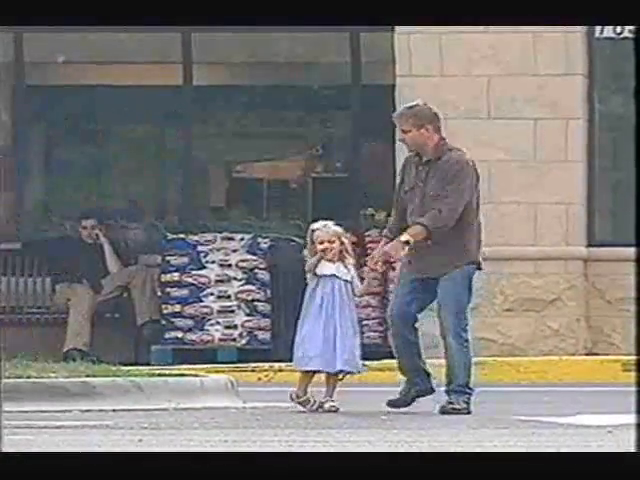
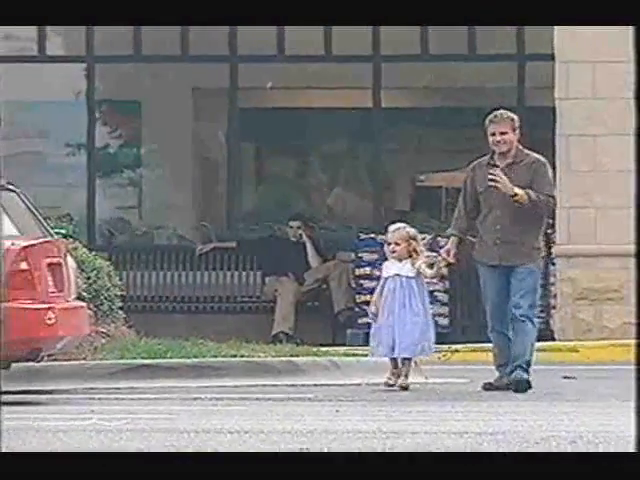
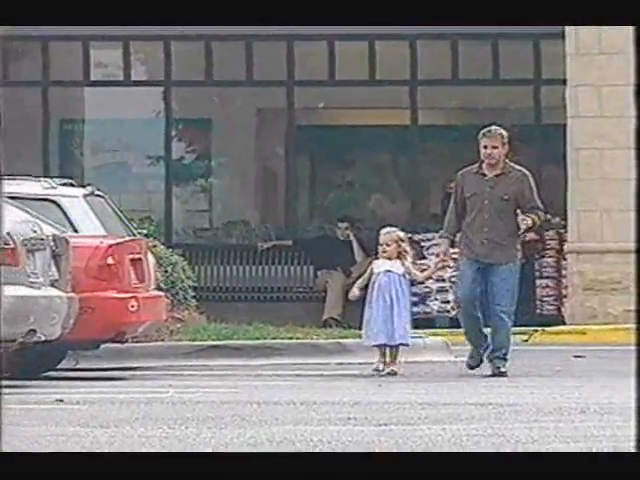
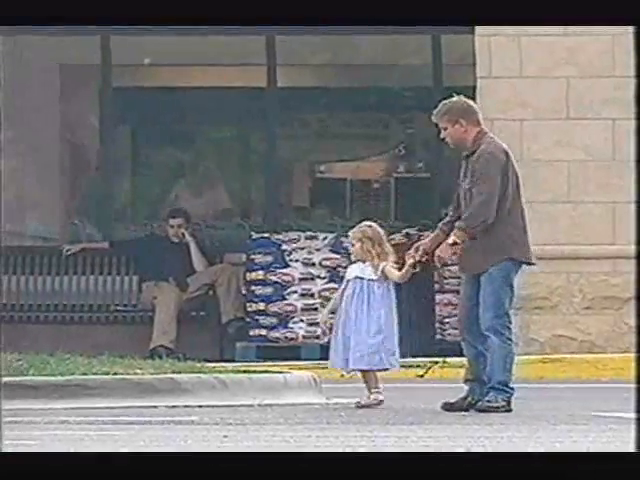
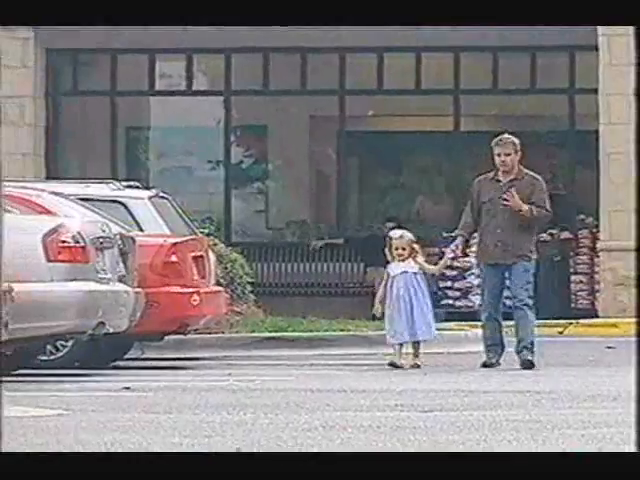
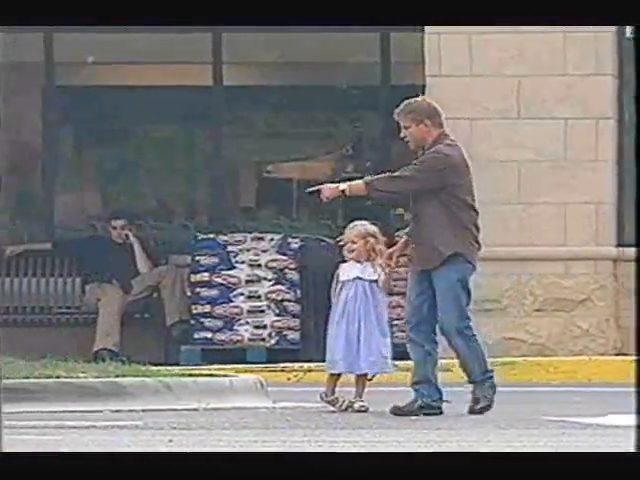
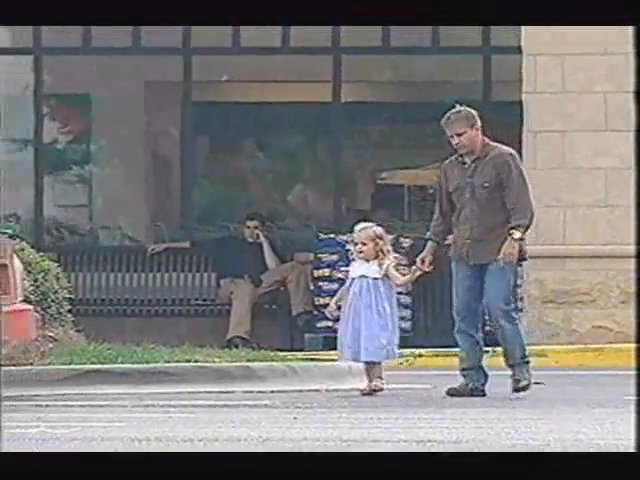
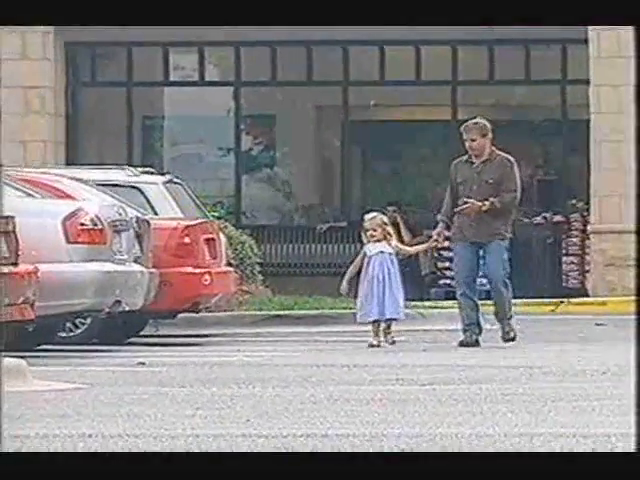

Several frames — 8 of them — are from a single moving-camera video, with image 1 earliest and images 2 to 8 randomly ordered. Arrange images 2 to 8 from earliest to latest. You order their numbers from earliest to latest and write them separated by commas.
6, 4, 7, 2, 3, 5, 8
